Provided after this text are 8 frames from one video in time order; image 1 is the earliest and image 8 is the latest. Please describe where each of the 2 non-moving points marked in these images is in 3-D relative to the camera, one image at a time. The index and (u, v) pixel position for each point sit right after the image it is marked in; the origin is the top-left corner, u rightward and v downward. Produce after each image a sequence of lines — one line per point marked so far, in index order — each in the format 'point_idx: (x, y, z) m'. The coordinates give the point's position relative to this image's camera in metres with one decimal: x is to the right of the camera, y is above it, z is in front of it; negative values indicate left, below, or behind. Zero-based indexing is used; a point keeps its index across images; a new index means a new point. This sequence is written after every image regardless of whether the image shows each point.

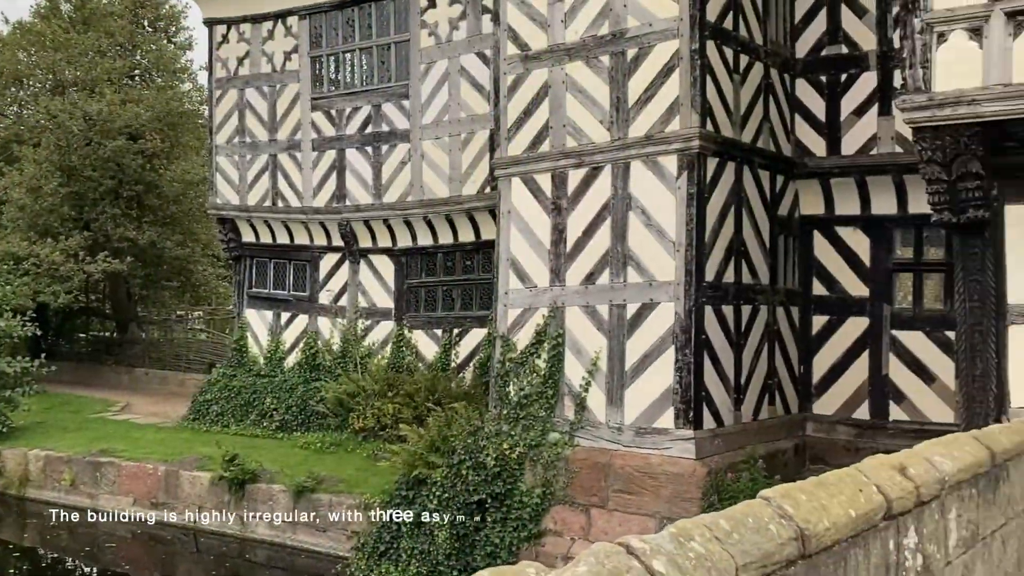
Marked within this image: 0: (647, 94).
0: (+1.0, +1.5, +7.9) m
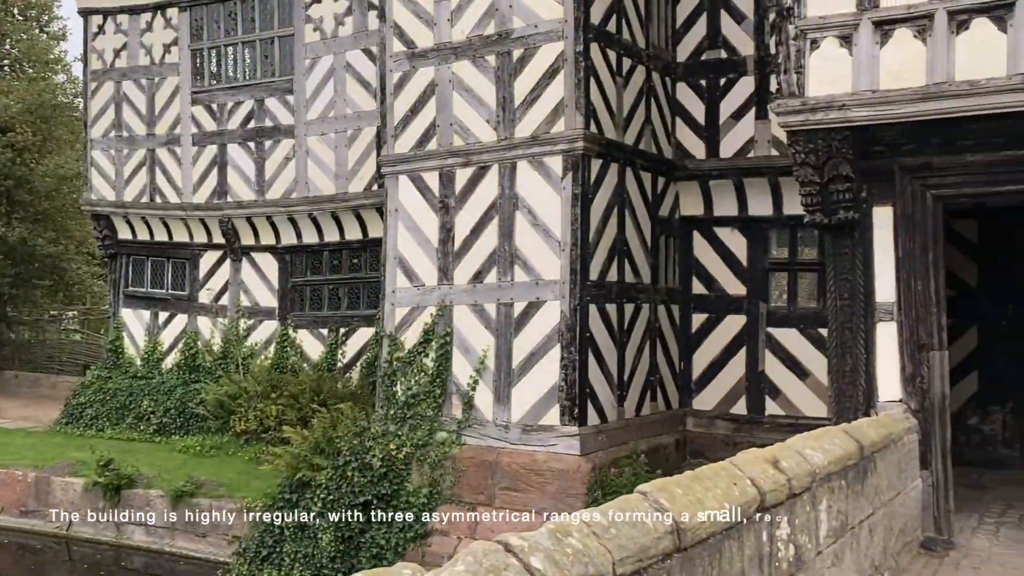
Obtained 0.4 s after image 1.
0: (+0.2, +1.5, +8.0) m
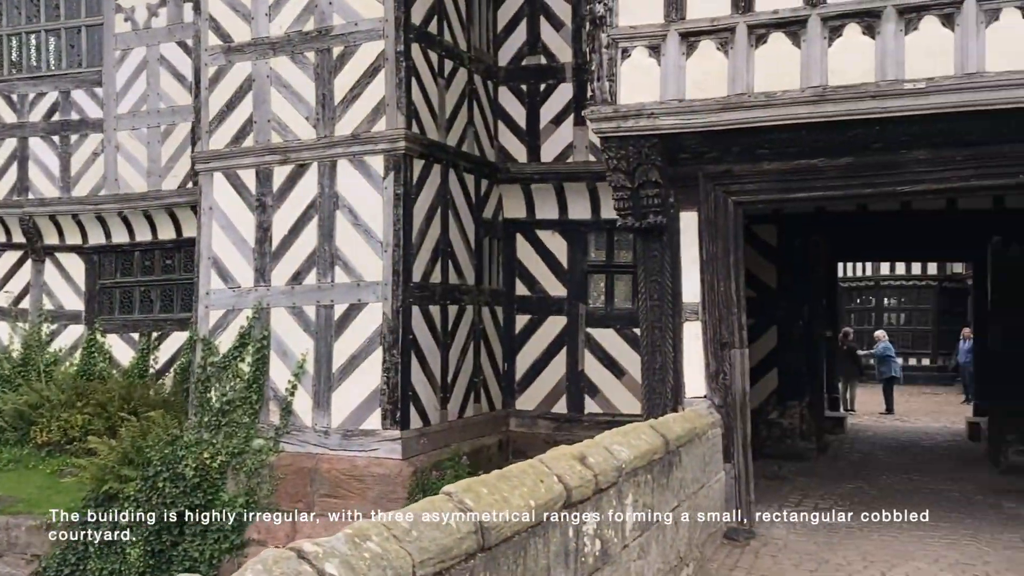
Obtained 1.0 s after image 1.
0: (-1.2, +1.5, +7.9) m
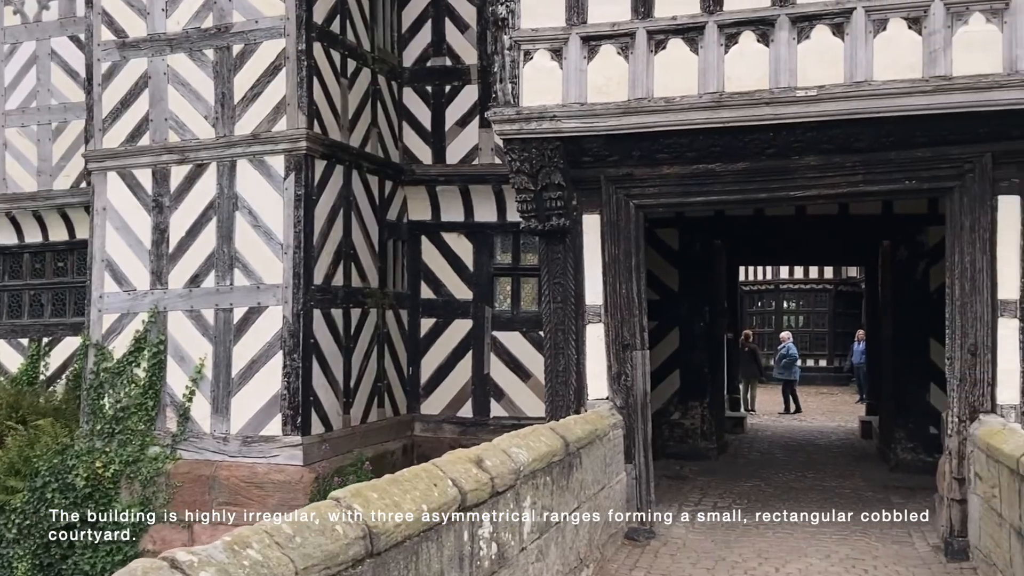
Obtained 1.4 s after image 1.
0: (-1.9, +1.5, +7.7) m
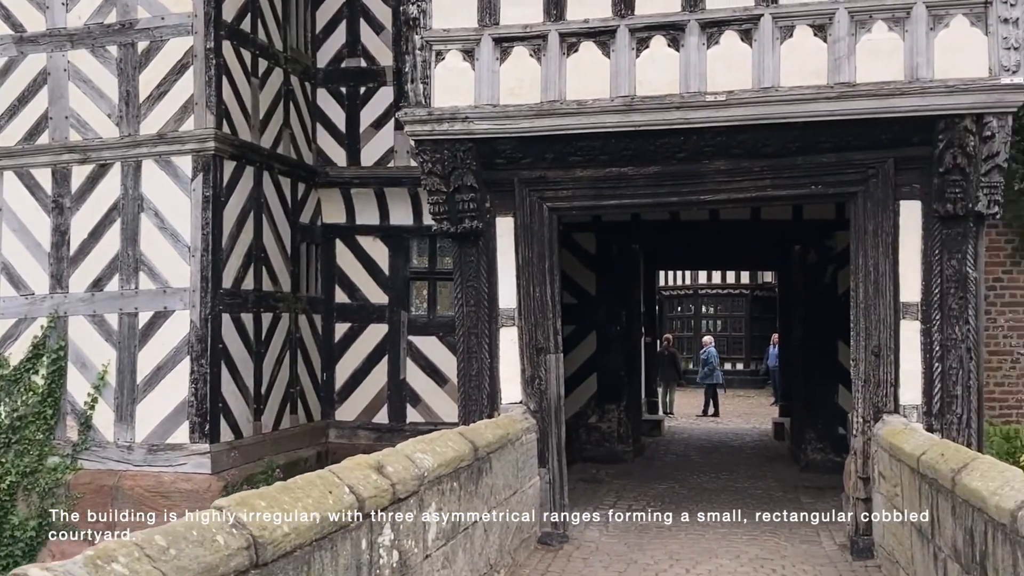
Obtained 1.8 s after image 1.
0: (-2.6, +1.4, +7.5) m
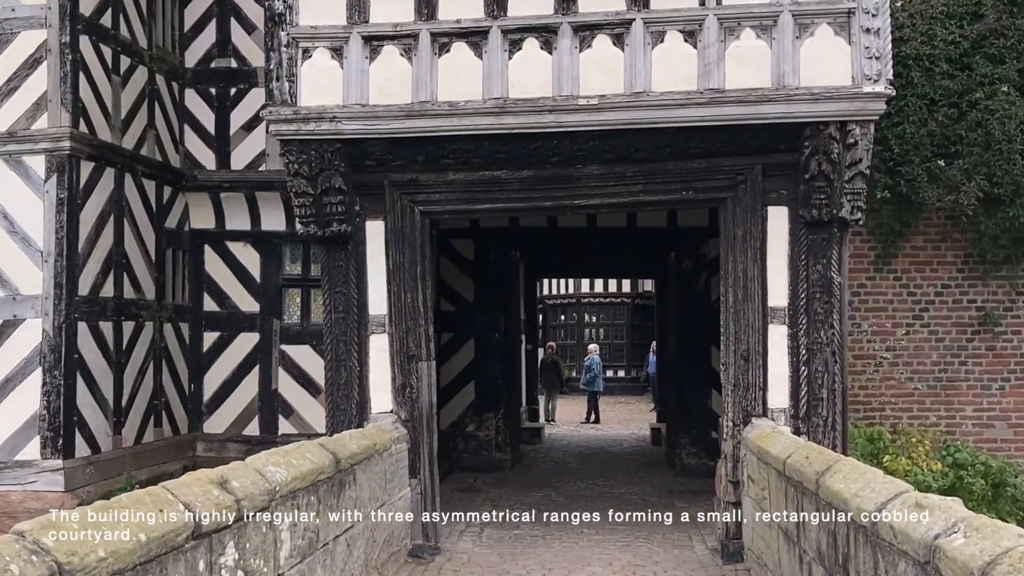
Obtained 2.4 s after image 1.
0: (-3.5, +1.4, +7.0) m
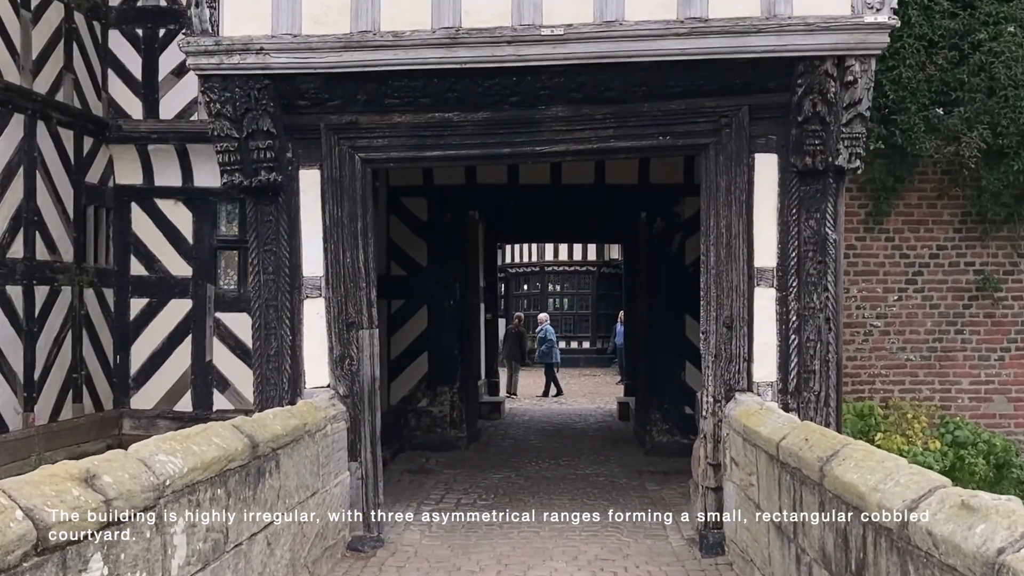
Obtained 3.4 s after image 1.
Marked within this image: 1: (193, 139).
0: (-3.7, +1.6, +6.2) m
1: (-2.5, +1.2, +8.0) m
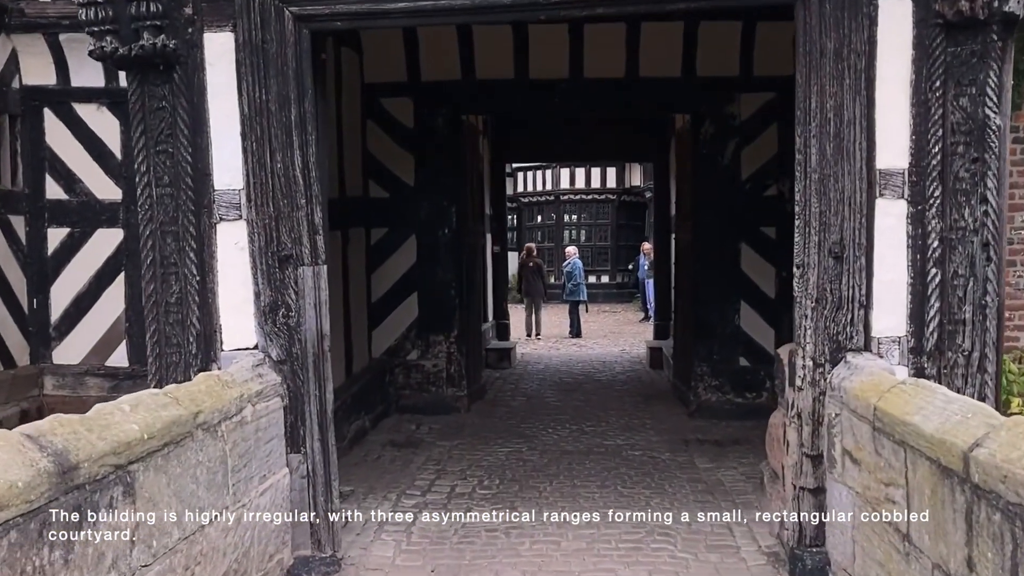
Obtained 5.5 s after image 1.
0: (-3.7, +2.0, +4.5) m
1: (-2.4, +1.6, +6.4) m
